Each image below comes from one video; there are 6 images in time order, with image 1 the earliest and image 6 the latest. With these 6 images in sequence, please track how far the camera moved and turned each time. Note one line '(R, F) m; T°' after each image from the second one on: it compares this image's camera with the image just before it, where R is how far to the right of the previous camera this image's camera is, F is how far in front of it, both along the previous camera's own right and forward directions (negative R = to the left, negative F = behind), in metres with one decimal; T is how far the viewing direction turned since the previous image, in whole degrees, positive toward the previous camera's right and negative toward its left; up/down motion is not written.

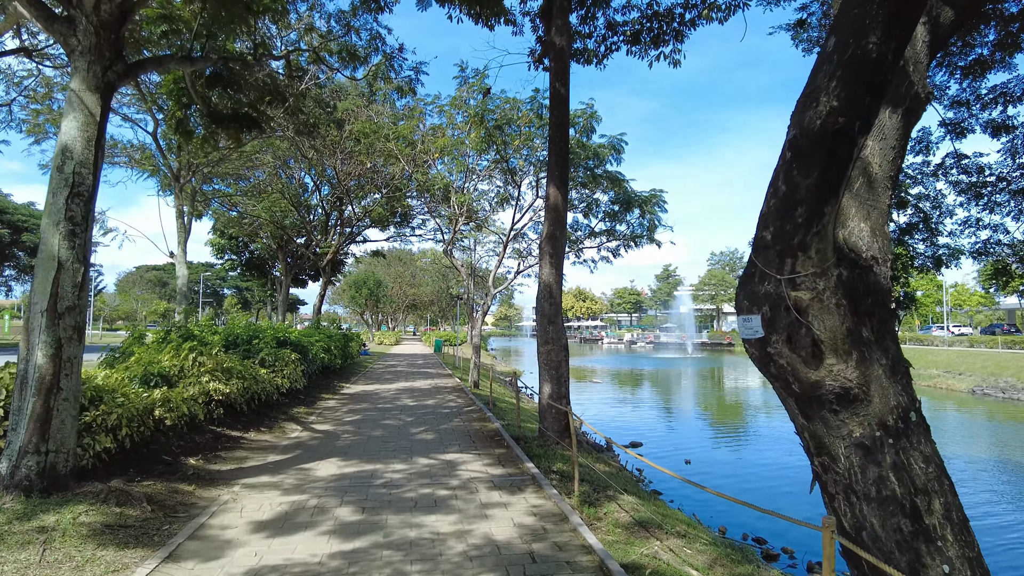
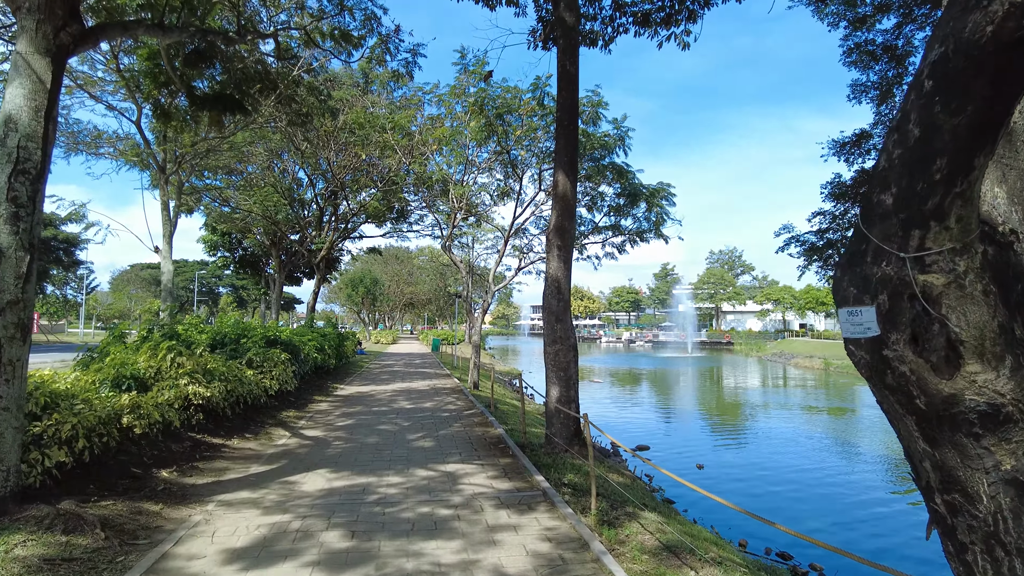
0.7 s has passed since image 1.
(-0.1, +0.6) m; 0°
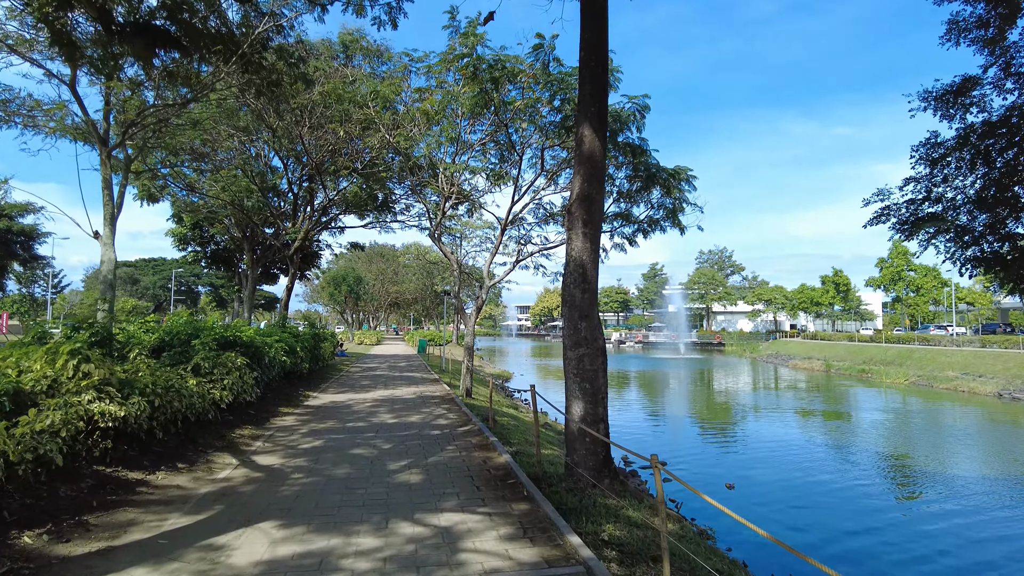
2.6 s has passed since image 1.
(-0.2, +1.6) m; +1°
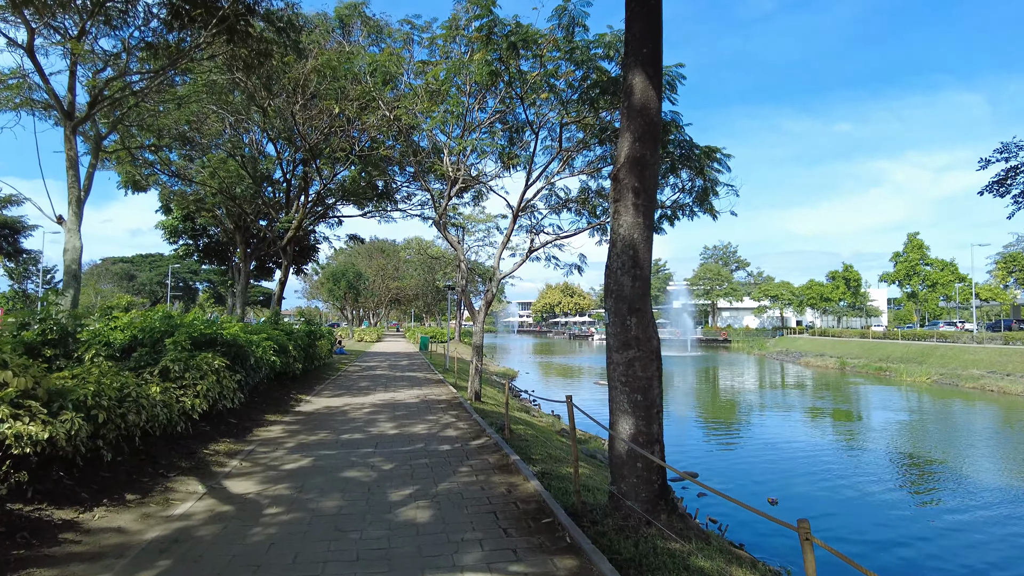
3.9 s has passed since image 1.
(-0.2, +1.1) m; 0°
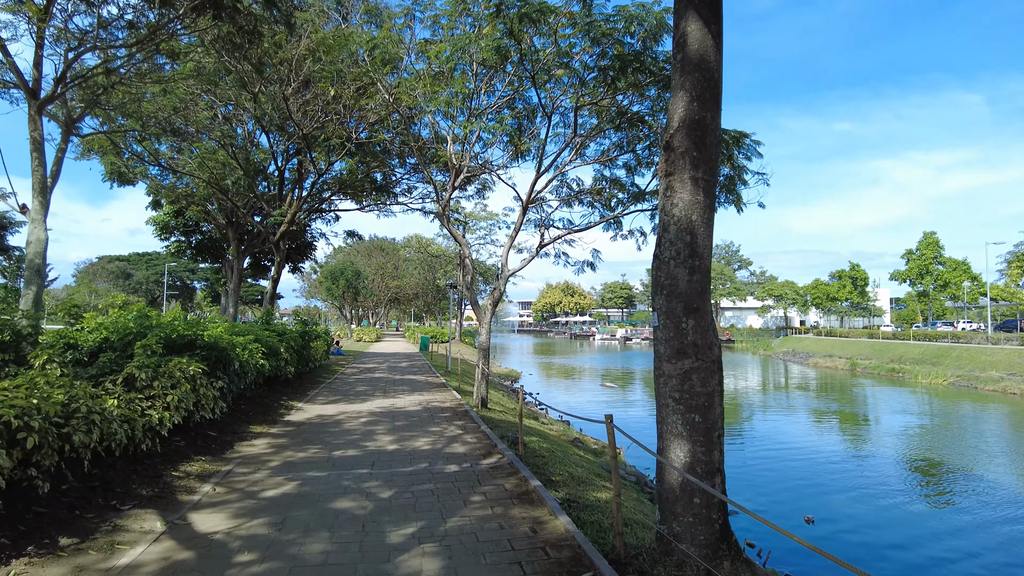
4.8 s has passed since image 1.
(-0.2, +0.8) m; 0°
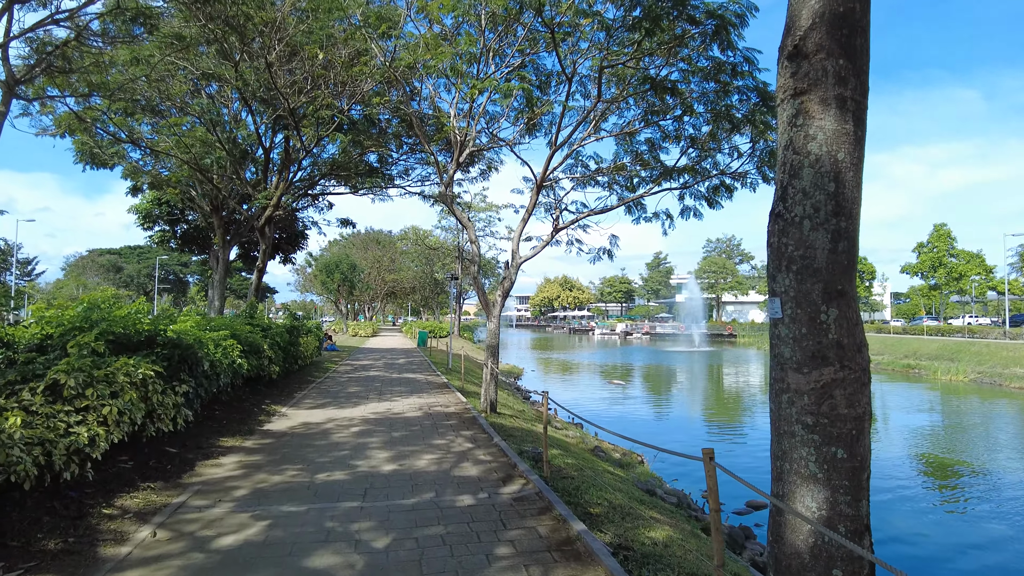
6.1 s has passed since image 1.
(-0.2, +1.2) m; 0°
